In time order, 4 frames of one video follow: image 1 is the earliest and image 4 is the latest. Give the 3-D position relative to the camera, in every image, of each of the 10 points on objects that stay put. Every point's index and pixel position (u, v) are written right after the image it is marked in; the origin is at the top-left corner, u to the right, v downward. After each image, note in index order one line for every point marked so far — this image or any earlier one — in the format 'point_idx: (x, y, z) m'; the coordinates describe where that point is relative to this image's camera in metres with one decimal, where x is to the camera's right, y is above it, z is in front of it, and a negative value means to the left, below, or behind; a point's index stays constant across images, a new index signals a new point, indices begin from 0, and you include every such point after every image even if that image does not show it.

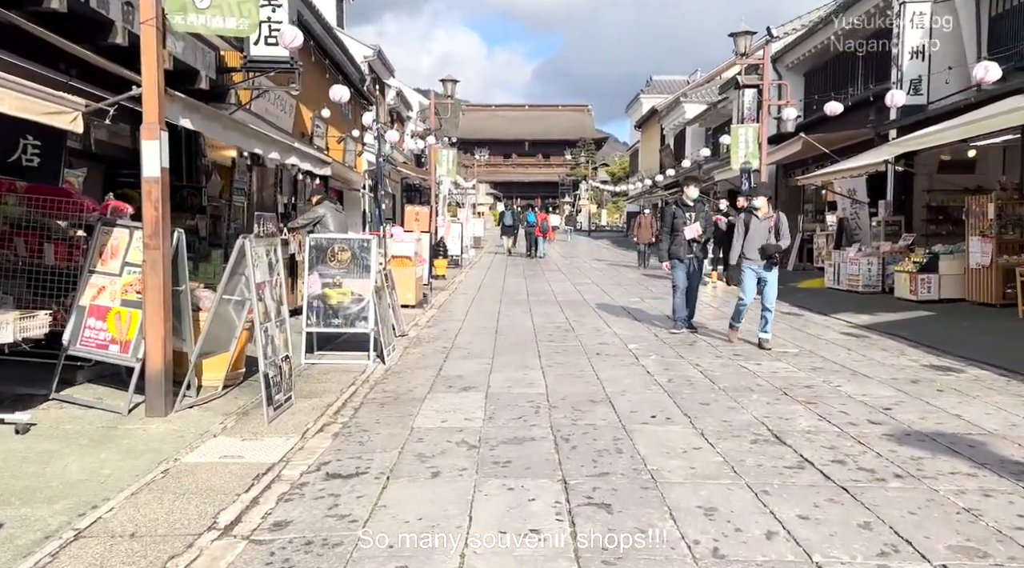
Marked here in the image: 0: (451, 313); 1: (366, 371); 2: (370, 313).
0: (-0.8, -0.4, +11.7) m
1: (-1.2, -0.7, +7.0) m
2: (-1.3, -0.3, +7.6) m
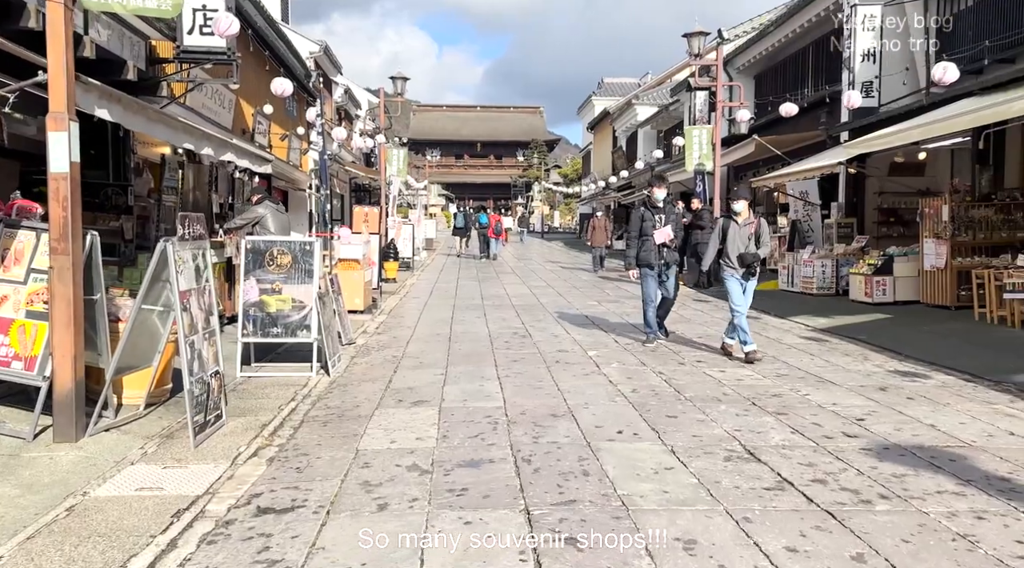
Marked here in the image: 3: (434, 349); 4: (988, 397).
0: (-1.5, -0.5, +11.2) m
1: (-1.6, -0.8, +6.6) m
2: (-1.7, -0.3, +7.1) m
3: (-0.8, -0.7, +8.3) m
4: (+3.6, -0.9, +6.4) m
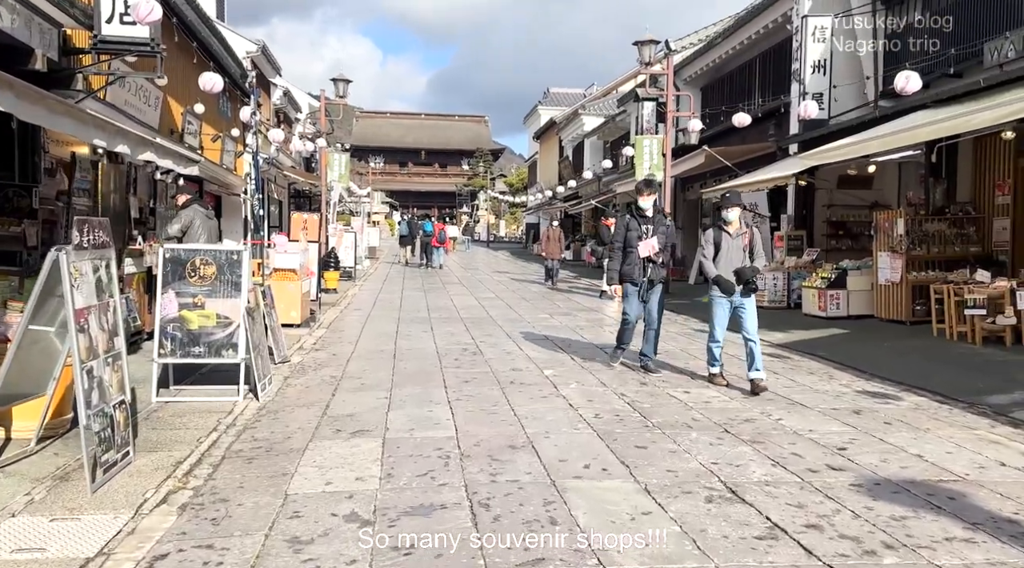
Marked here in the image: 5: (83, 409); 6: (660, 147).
0: (-2.1, -0.6, +10.6) m
1: (-1.9, -0.9, +5.9) m
2: (-2.1, -0.4, +6.4) m
3: (-1.2, -0.8, +7.6) m
4: (+3.3, -1.0, +6.1) m
5: (-2.0, -0.6, +3.9) m
6: (+3.0, +2.7, +16.9) m
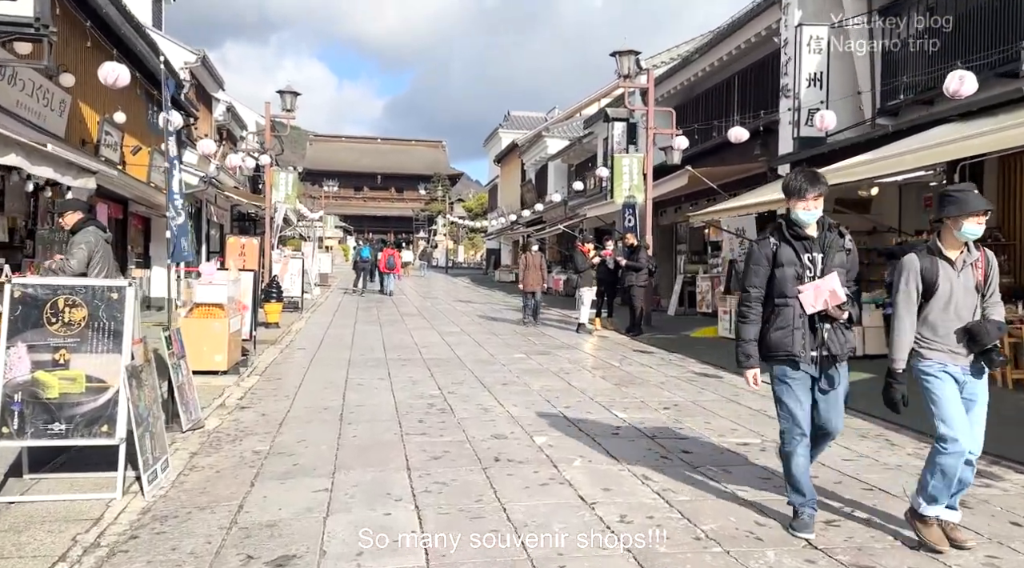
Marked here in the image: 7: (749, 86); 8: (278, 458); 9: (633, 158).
0: (-2.4, -1.0, +8.7) m
1: (-2.0, -1.1, +4.0) m
2: (-2.1, -0.7, +4.6) m
3: (-1.3, -1.1, +5.9) m
4: (+3.2, -1.2, +4.5) m
5: (-1.9, -0.8, +2.1) m
6: (+2.3, +2.1, +15.4) m
7: (+4.7, +4.0, +16.9) m
8: (-1.5, -1.1, +5.5) m
9: (+2.2, +2.2, +15.1) m
